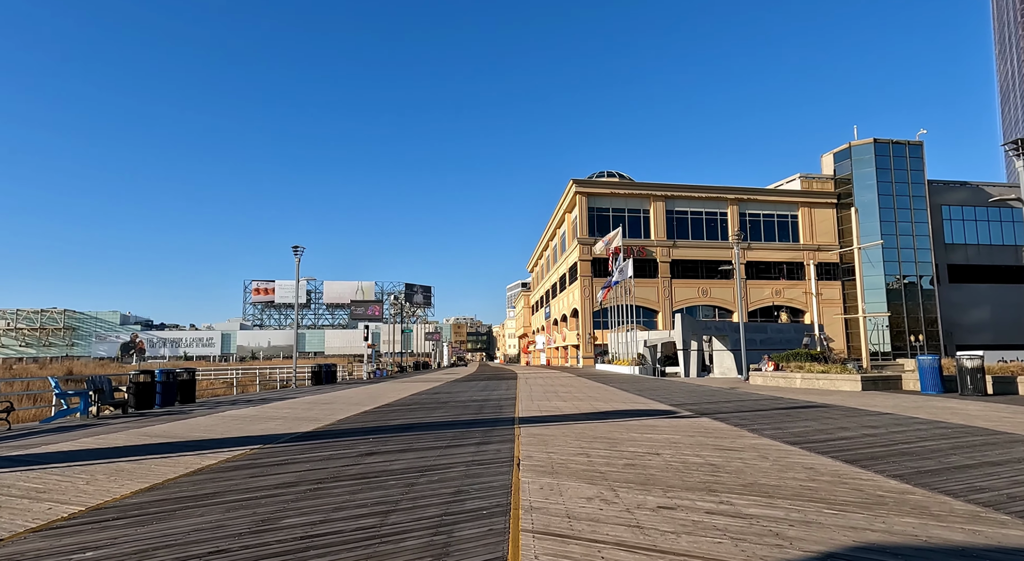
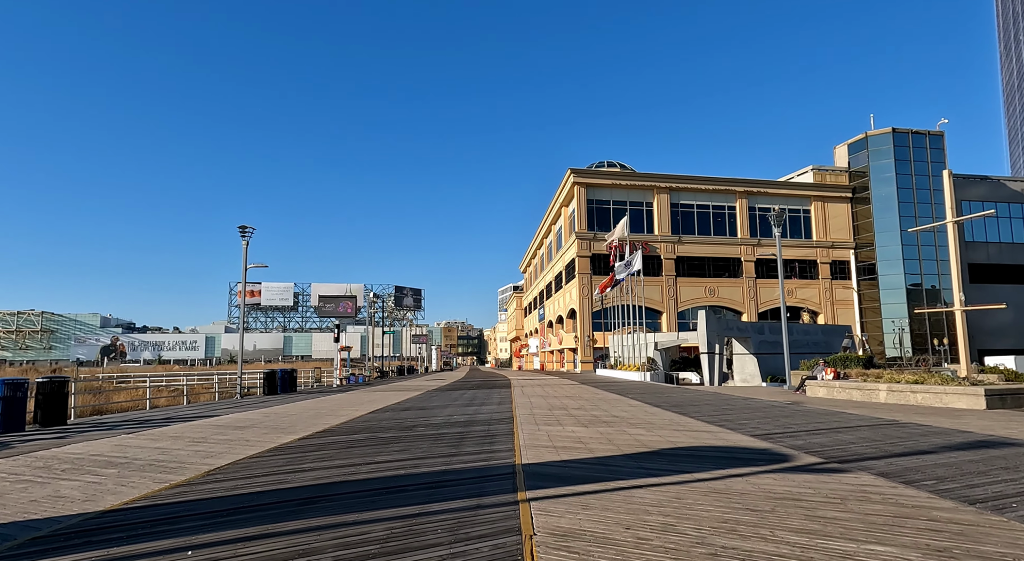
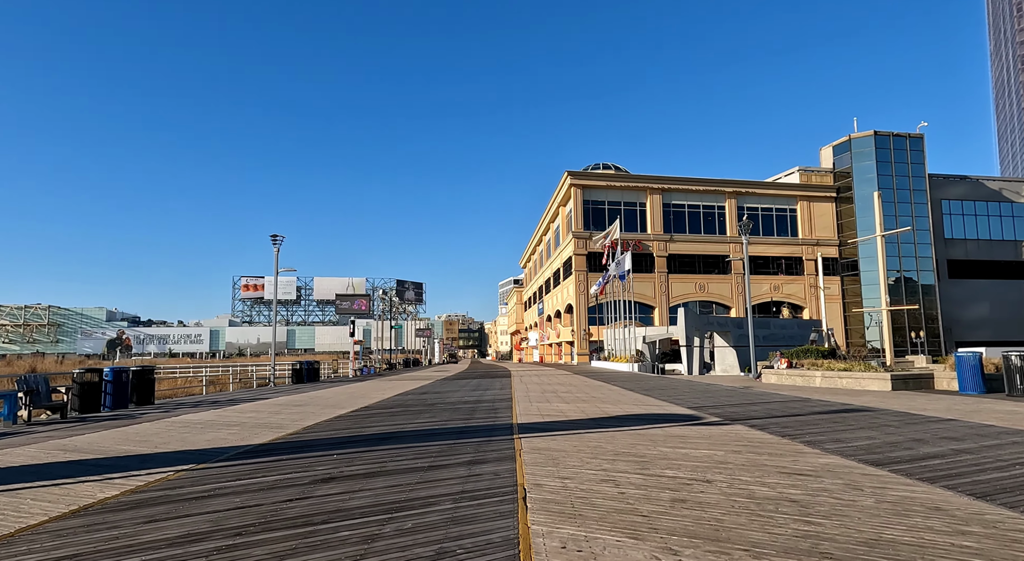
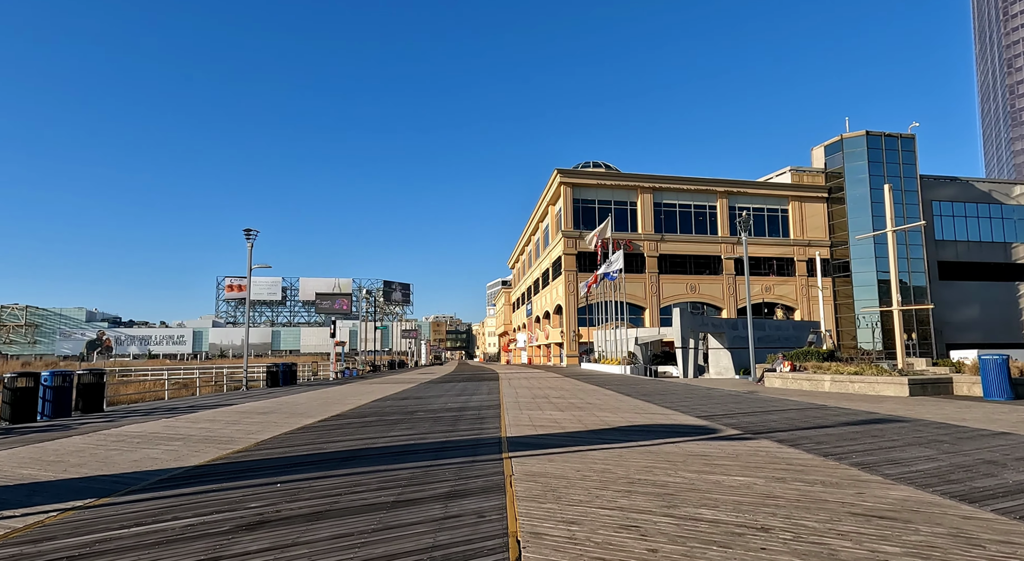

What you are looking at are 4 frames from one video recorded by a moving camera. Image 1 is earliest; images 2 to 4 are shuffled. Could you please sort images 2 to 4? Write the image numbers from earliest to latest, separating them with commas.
3, 4, 2
